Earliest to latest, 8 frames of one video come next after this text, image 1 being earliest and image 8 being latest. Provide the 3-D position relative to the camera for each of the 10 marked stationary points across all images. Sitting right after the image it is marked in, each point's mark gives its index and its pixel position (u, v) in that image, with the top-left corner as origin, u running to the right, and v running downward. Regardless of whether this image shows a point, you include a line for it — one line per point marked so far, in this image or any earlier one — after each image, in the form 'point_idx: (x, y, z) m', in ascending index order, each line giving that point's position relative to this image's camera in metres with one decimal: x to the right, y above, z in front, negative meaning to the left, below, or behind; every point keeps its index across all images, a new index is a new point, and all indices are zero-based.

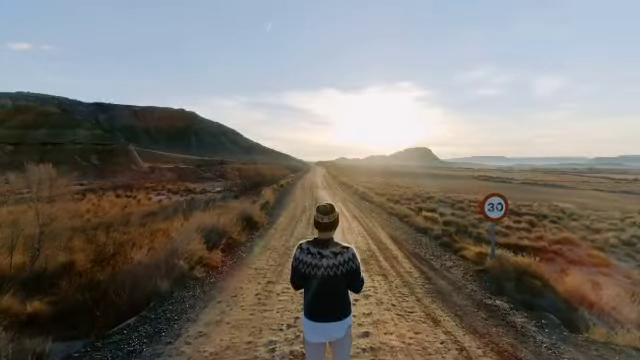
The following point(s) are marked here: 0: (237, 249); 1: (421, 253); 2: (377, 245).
0: (-3.9, -3.2, +14.6) m
1: (+4.3, -3.1, +13.5) m
2: (+2.6, -3.0, +14.6) m
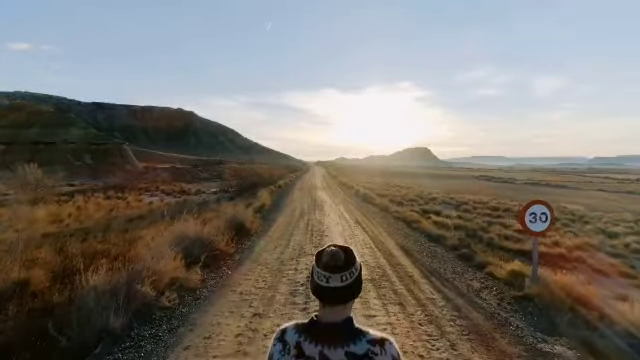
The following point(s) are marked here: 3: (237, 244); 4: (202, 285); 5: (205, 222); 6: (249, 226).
0: (-3.9, -3.3, +12.5) m
1: (+4.3, -3.2, +11.3) m
2: (+2.6, -3.1, +12.4) m
3: (-4.1, -3.1, +15.2) m
4: (-3.8, -3.4, +10.1) m
5: (-7.0, -2.6, +18.7) m
6: (-4.3, -2.6, +18.3) m
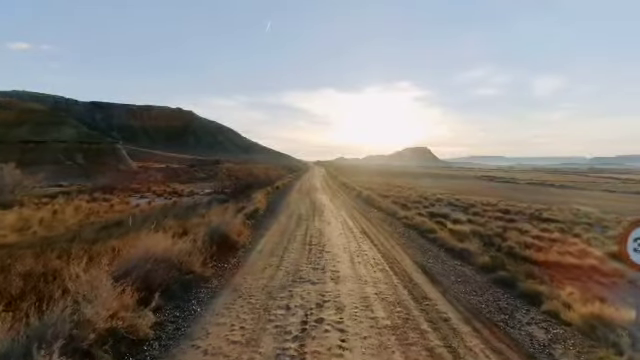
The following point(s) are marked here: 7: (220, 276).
0: (-3.9, -3.5, +9.5) m
1: (+4.3, -3.4, +8.4) m
2: (+2.6, -3.3, +9.5) m
3: (-4.1, -3.3, +12.3) m
4: (-3.8, -3.5, +7.2) m
5: (-7.0, -2.8, +15.8) m
6: (-4.3, -2.8, +15.4) m
7: (-3.6, -3.4, +11.2) m
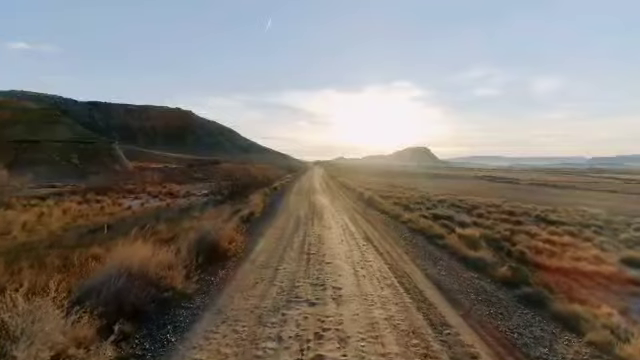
0: (-3.9, -3.6, +8.1) m
1: (+4.3, -3.5, +7.0) m
2: (+2.6, -3.3, +8.1) m
3: (-4.2, -3.3, +10.8) m
4: (-3.8, -3.6, +5.8) m
5: (-7.0, -2.9, +14.4) m
6: (-4.3, -2.9, +13.9) m
7: (-3.6, -3.5, +9.8) m
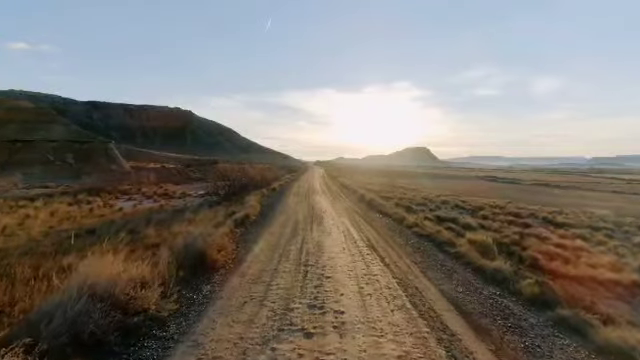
0: (-3.9, -3.6, +6.6) m
1: (+4.3, -3.6, +5.5) m
2: (+2.6, -3.4, +6.6) m
3: (-4.2, -3.4, +9.4) m
4: (-3.8, -3.7, +4.3) m
5: (-7.0, -3.0, +12.9) m
6: (-4.4, -2.9, +12.5) m
7: (-3.6, -3.6, +8.3) m
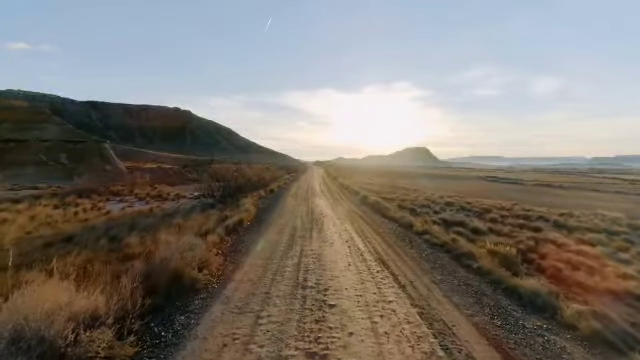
0: (-3.9, -3.8, +4.6) m
1: (+4.3, -3.7, +3.5) m
2: (+2.6, -3.5, +4.6) m
3: (-4.2, -3.5, +7.3) m
4: (-3.8, -3.8, +2.2) m
5: (-7.0, -3.1, +10.8) m
6: (-4.3, -3.1, +10.4) m
7: (-3.6, -3.7, +6.2) m
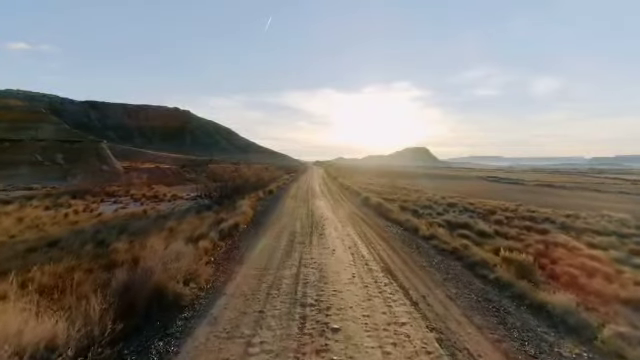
0: (-3.9, -3.8, +3.4) m
1: (+4.4, -3.8, +2.3) m
2: (+2.7, -3.6, +3.4) m
3: (-4.1, -3.6, +6.2) m
4: (-3.7, -3.9, +1.1) m
5: (-7.0, -3.2, +9.7) m
6: (-4.3, -3.1, +9.3) m
7: (-3.6, -3.8, +5.1) m
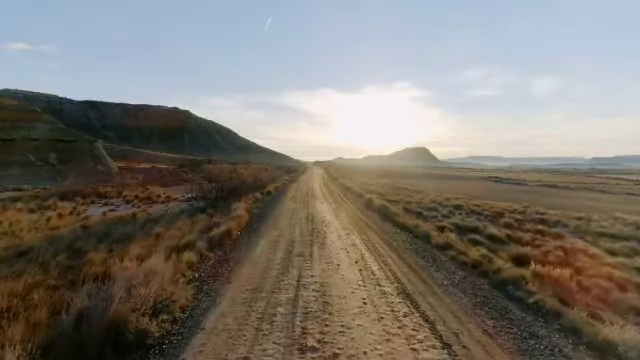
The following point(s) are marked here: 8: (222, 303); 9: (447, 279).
0: (-3.8, -3.9, +1.5) m
1: (+4.4, -3.9, +0.4) m
2: (+2.8, -3.7, +1.4) m
3: (-4.0, -3.7, +4.2) m
4: (-3.7, -4.0, -0.9) m
5: (-6.9, -3.3, +7.7) m
6: (-4.2, -3.3, +7.3) m
7: (-3.5, -3.9, +3.1) m
8: (-2.8, -3.5, +9.2) m
9: (+4.5, -3.5, +11.1) m
